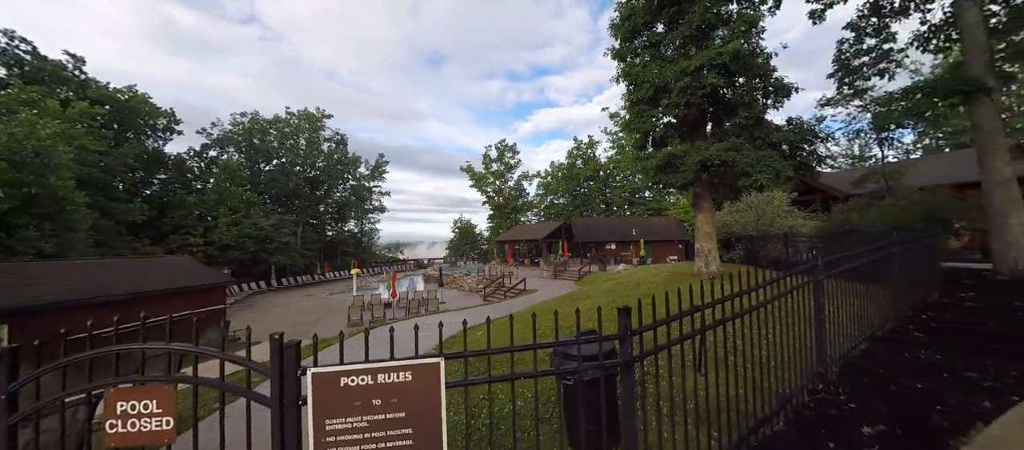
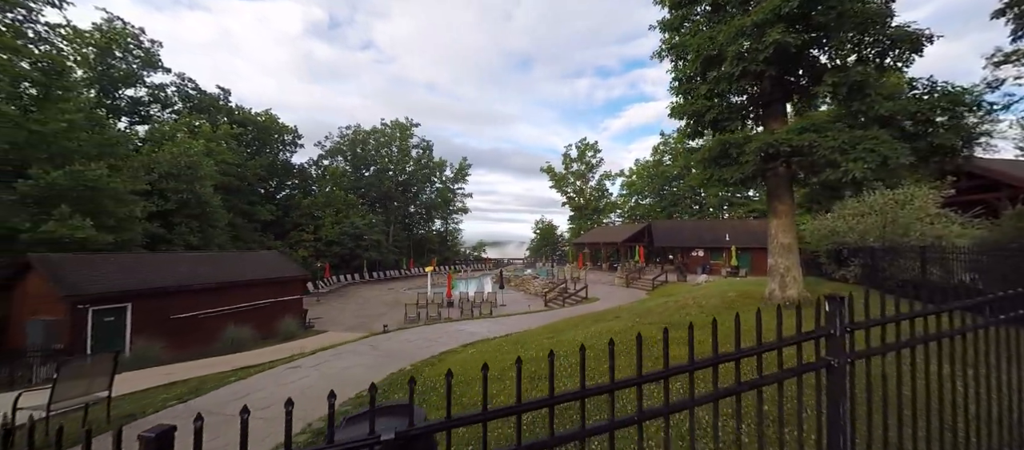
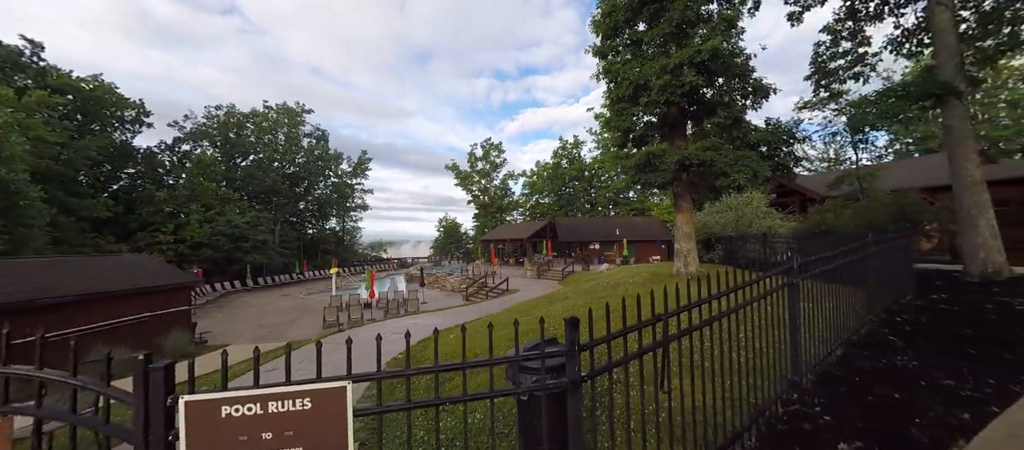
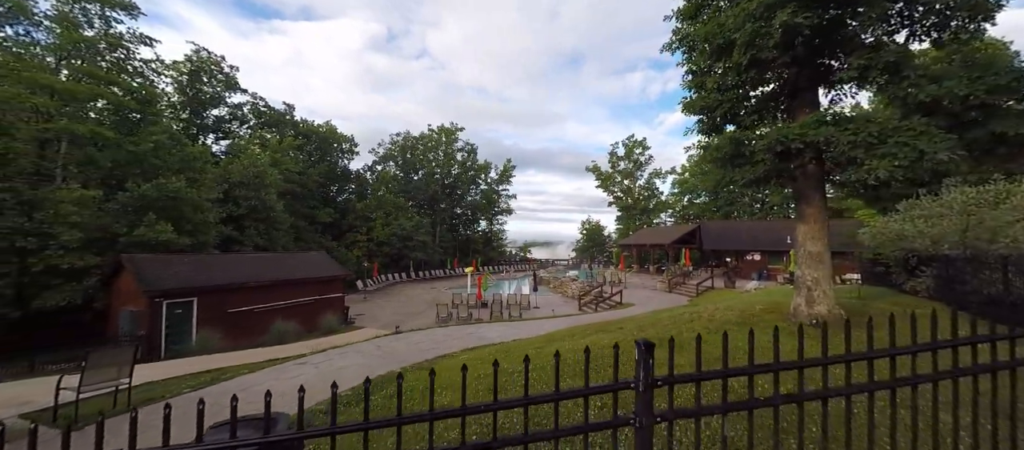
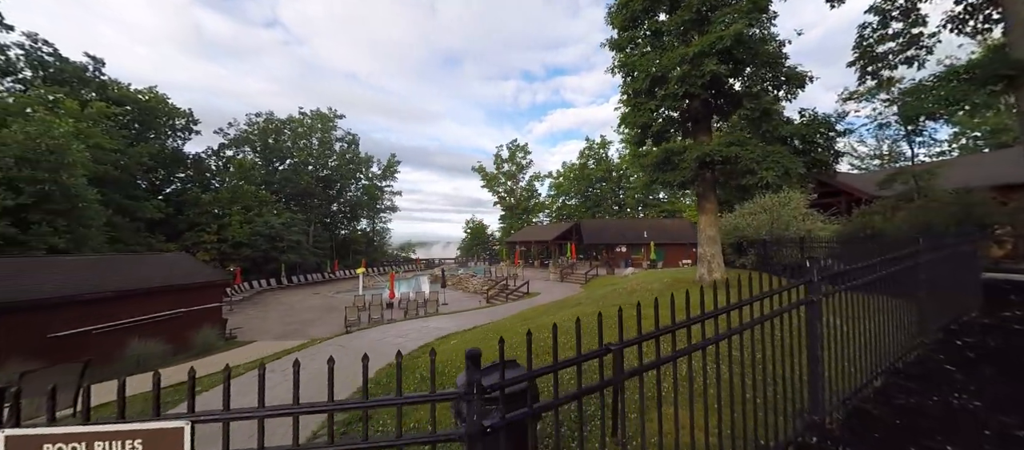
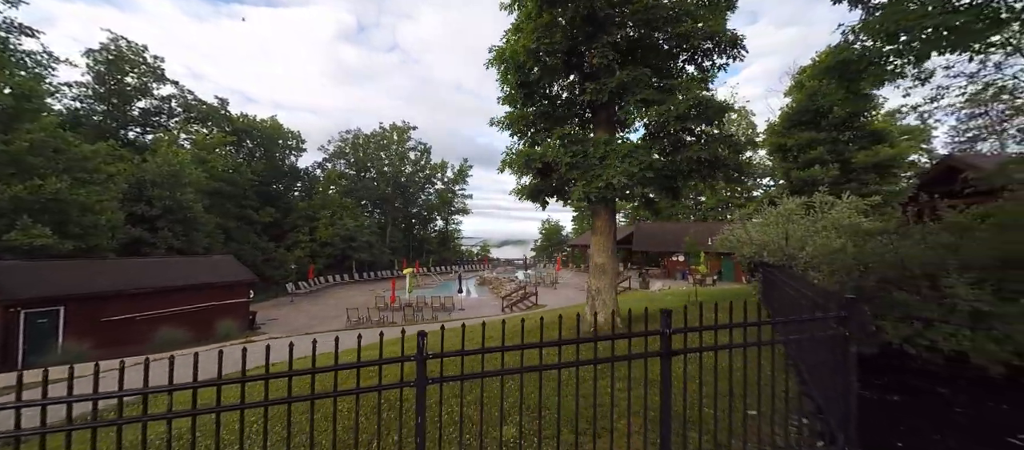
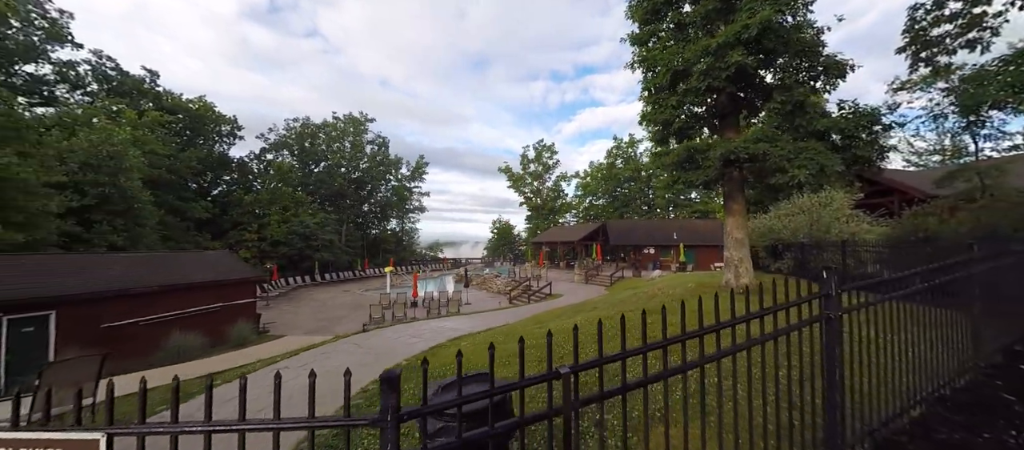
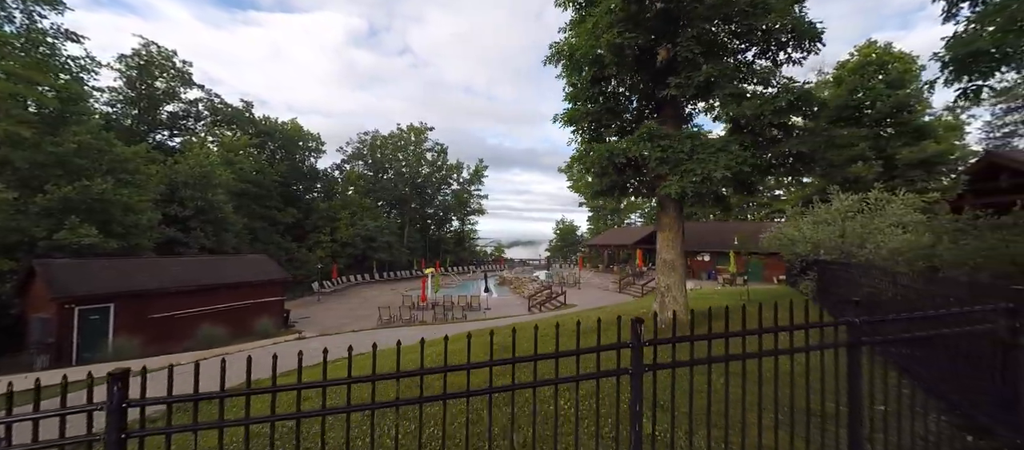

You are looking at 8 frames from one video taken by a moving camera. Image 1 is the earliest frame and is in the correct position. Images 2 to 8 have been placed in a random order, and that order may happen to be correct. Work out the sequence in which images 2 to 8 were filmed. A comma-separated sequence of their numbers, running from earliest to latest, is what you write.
3, 5, 7, 2, 4, 8, 6
